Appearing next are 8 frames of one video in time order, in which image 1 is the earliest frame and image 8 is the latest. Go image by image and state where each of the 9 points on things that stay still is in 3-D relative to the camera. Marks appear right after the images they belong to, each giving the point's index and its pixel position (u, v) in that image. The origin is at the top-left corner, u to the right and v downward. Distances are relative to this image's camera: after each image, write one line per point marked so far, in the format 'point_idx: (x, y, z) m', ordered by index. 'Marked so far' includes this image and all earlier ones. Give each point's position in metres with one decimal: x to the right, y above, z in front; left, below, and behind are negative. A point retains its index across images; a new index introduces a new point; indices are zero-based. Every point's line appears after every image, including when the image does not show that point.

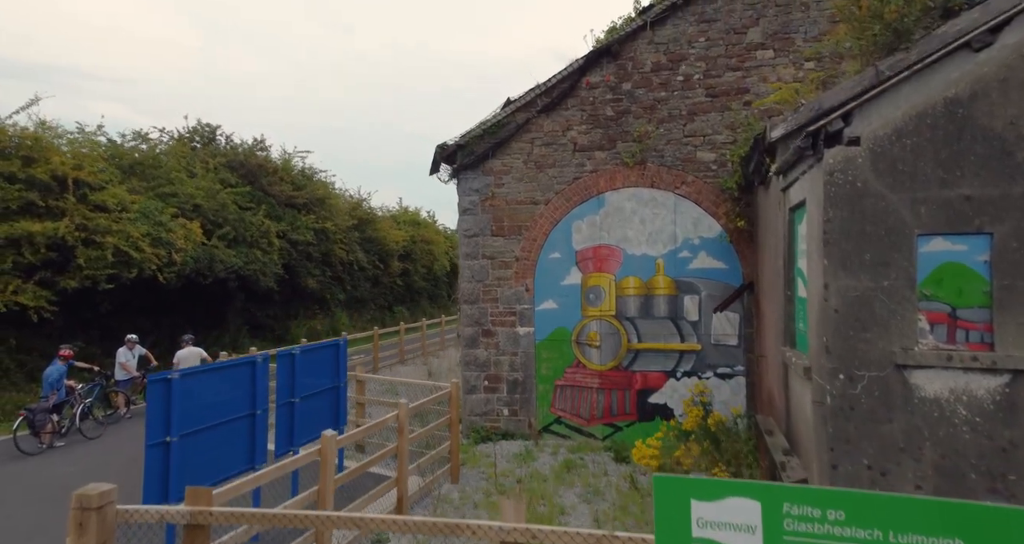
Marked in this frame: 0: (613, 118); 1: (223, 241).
0: (+1.2, +1.9, +7.3) m
1: (-7.4, +0.7, +15.5) m
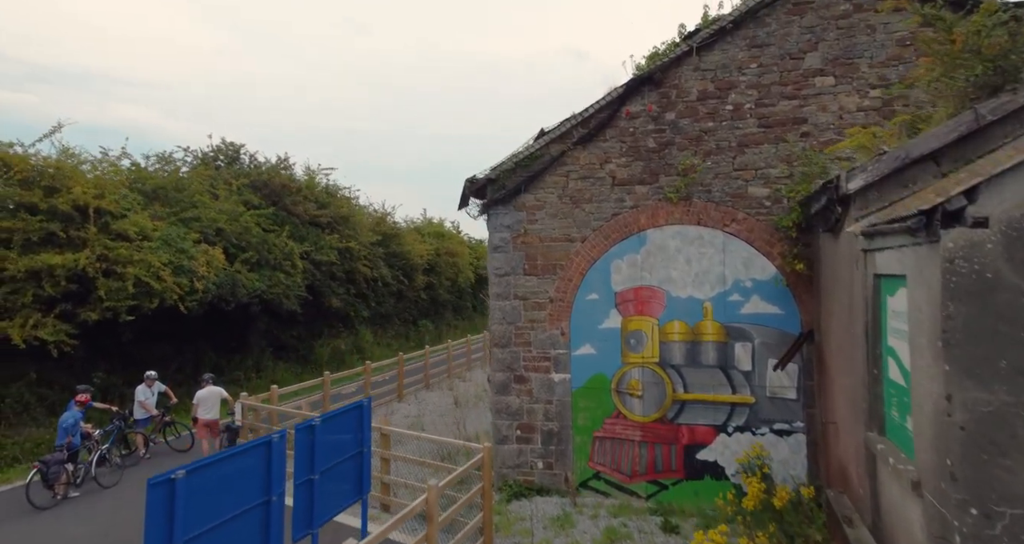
0: (+1.6, +1.4, +6.8) m
1: (-6.7, +0.1, +15.3) m
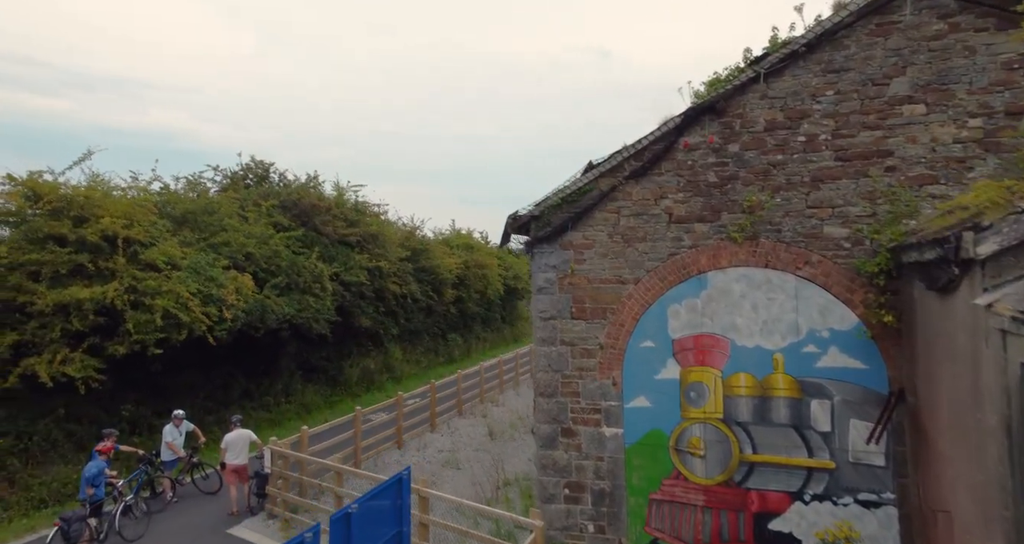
0: (+2.1, +0.9, +6.2) m
1: (-5.9, -0.5, +15.0) m
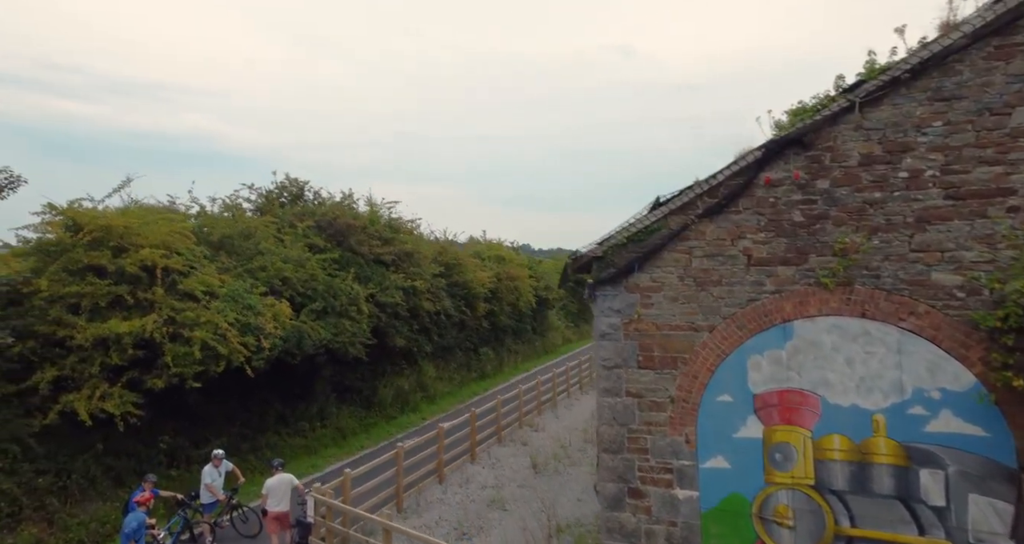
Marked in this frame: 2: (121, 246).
0: (+2.7, +0.4, +5.6) m
1: (-4.9, -1.1, +14.7) m
2: (-7.1, +0.5, +10.8) m
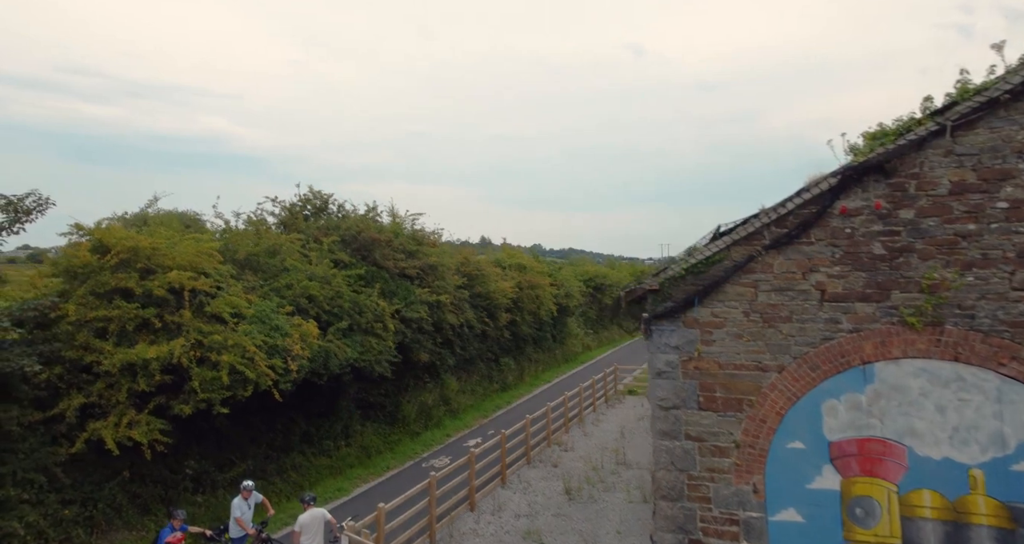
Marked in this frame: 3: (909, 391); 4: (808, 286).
0: (+3.2, +0.1, +5.1) m
1: (-4.1, -1.5, +14.5) m
2: (-6.5, +0.1, +10.6) m
3: (+3.3, -1.0, +5.0) m
4: (+2.7, -0.1, +5.4) m
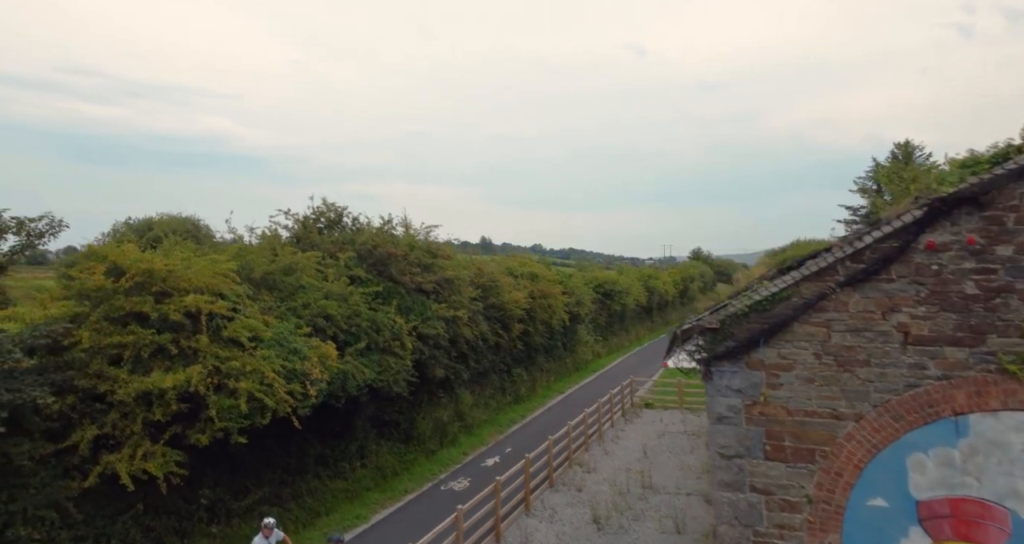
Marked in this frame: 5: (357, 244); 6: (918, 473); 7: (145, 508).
0: (+3.6, -0.2, +4.6) m
1: (-3.6, -1.9, +14.0) m
2: (-6.0, -0.3, +10.3) m
3: (+3.7, -1.3, +4.5) m
4: (+3.1, -0.5, +4.9) m
5: (-4.7, +0.8, +18.0) m
6: (+3.2, -1.6, +4.8) m
7: (-6.0, -3.9, +9.8) m
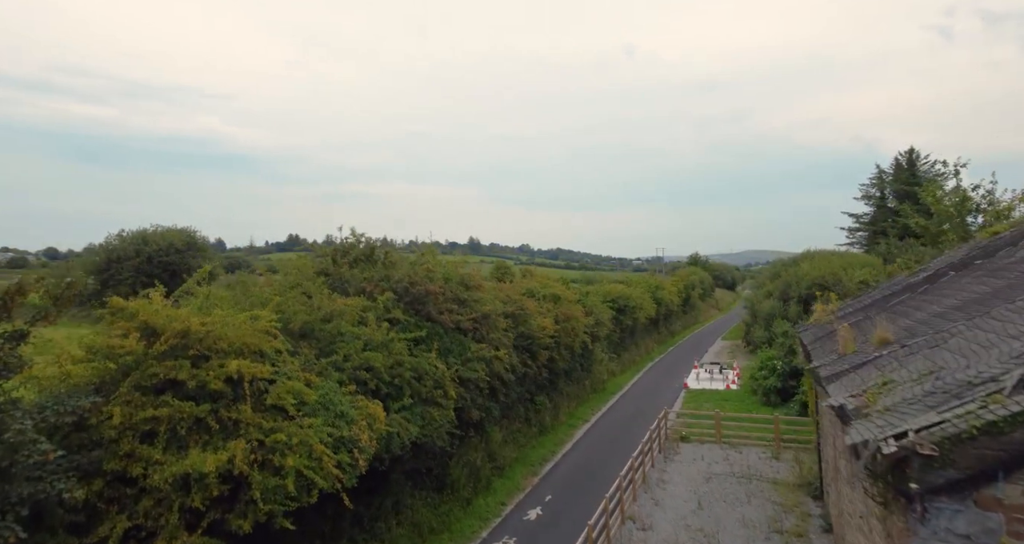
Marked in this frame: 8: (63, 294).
0: (+4.8, -1.0, +3.4) m
1: (-2.3, -2.9, +12.9) m
2: (-4.8, -1.2, +9.2) m
3: (+4.9, -2.1, +3.3) m
4: (+4.2, -1.2, +3.7) m
5: (-3.4, -0.3, +16.9) m
6: (+4.4, -2.4, +3.5) m
7: (-4.8, -4.8, +8.6) m
8: (-6.1, -0.3, +8.1) m
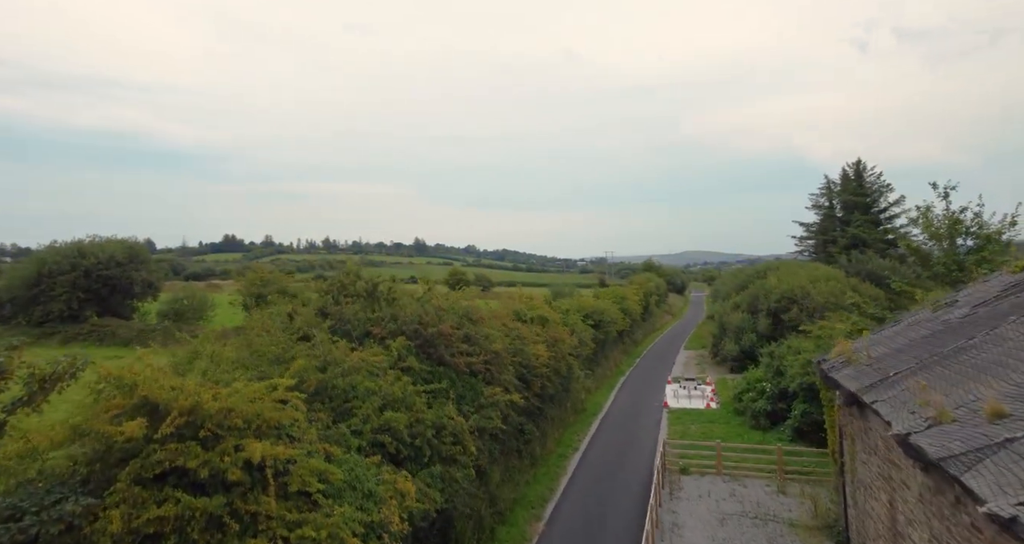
0: (+5.9, -1.7, +2.6) m
1: (-1.7, -3.9, +11.6) m
2: (-3.9, -2.1, +7.8) m
3: (+6.1, -2.8, +2.4) m
4: (+5.4, -2.0, +2.8) m
5: (-2.9, -1.3, +15.6) m
6: (+5.6, -3.1, +2.6) m
7: (-3.8, -5.6, +7.1) m
8: (-5.2, -1.2, +6.7) m
